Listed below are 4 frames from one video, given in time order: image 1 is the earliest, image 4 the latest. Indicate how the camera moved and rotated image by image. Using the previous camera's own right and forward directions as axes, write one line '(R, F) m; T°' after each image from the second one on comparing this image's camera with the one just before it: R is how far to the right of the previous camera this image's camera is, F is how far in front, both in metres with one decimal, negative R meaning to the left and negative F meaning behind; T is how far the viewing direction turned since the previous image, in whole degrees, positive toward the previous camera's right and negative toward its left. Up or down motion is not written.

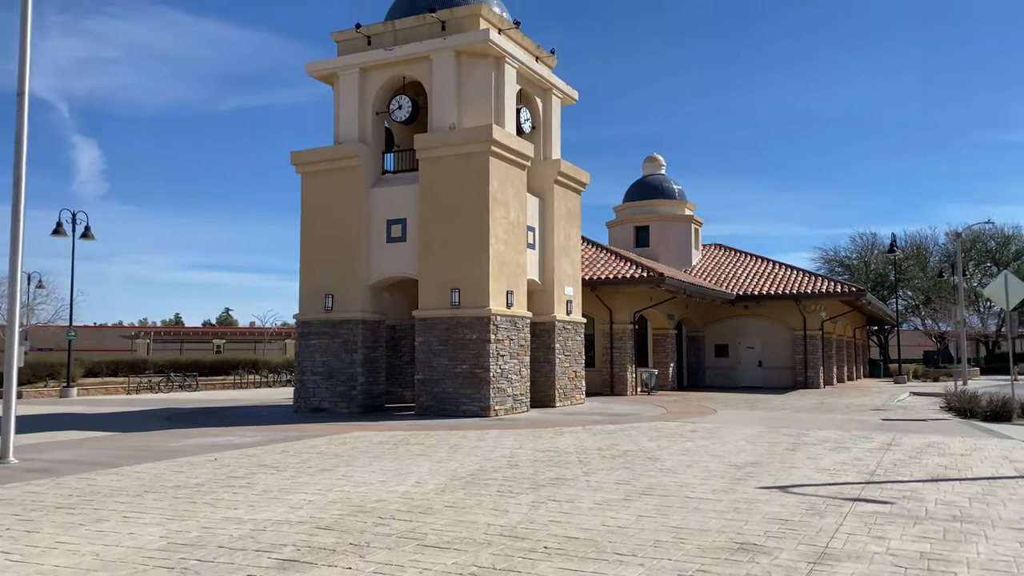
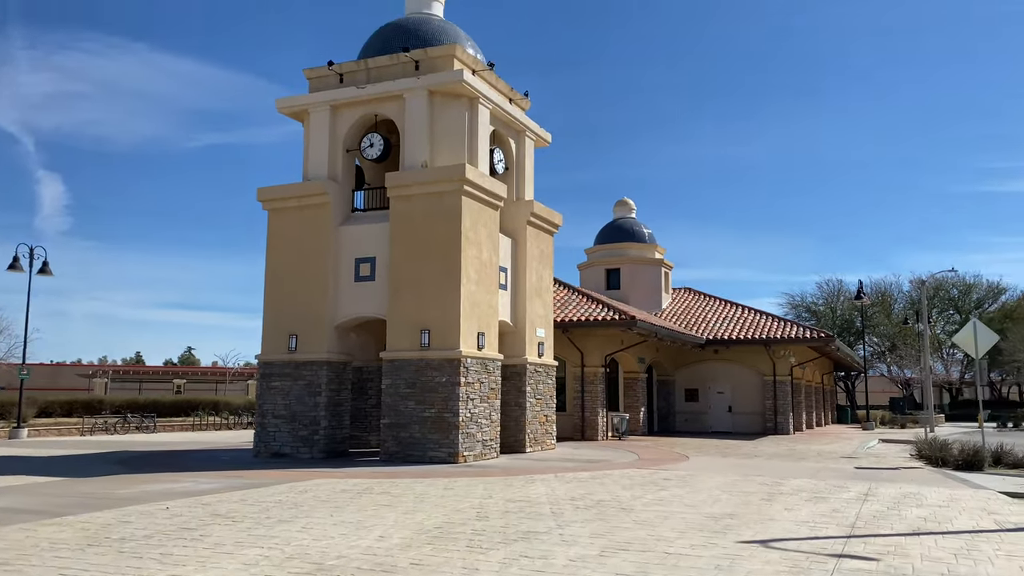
(0.0, +0.3) m; +2°
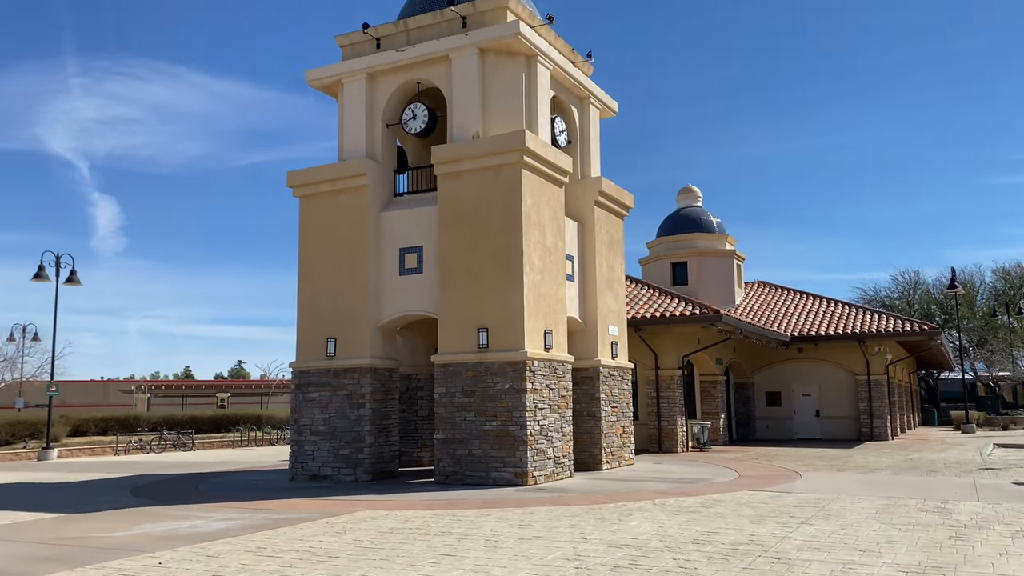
(-0.5, +2.8) m; -3°
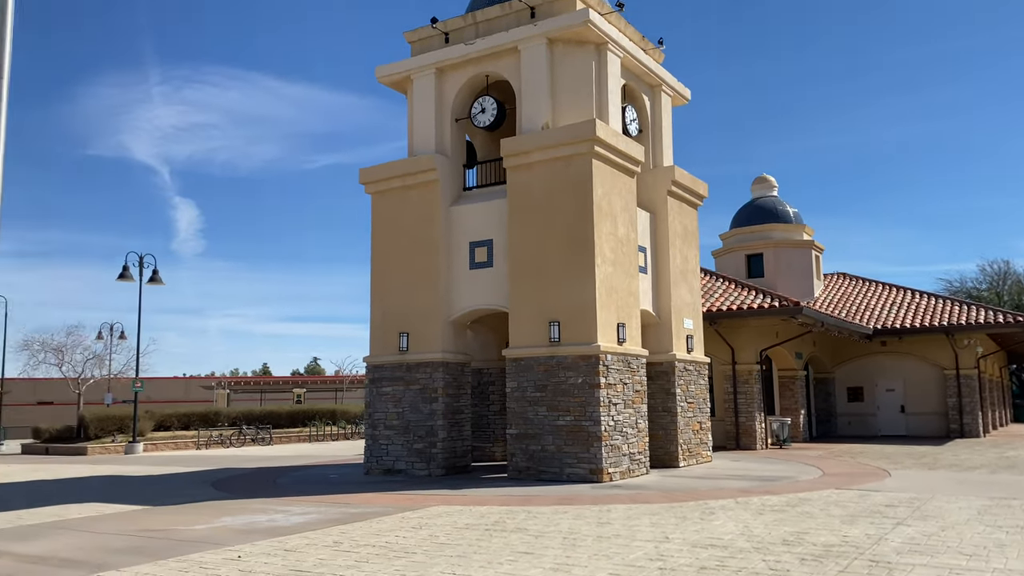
(-0.1, +0.2) m; -5°
